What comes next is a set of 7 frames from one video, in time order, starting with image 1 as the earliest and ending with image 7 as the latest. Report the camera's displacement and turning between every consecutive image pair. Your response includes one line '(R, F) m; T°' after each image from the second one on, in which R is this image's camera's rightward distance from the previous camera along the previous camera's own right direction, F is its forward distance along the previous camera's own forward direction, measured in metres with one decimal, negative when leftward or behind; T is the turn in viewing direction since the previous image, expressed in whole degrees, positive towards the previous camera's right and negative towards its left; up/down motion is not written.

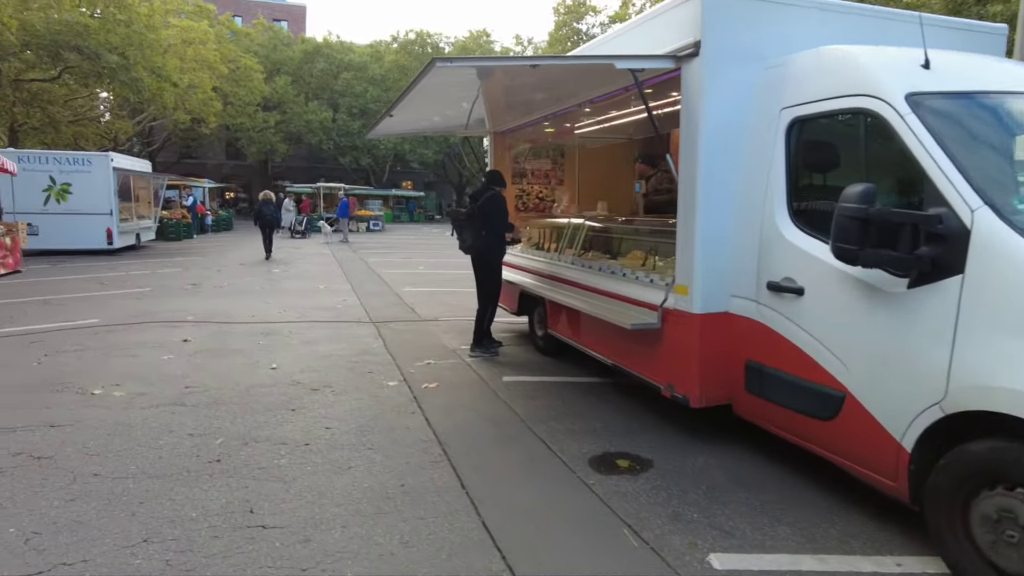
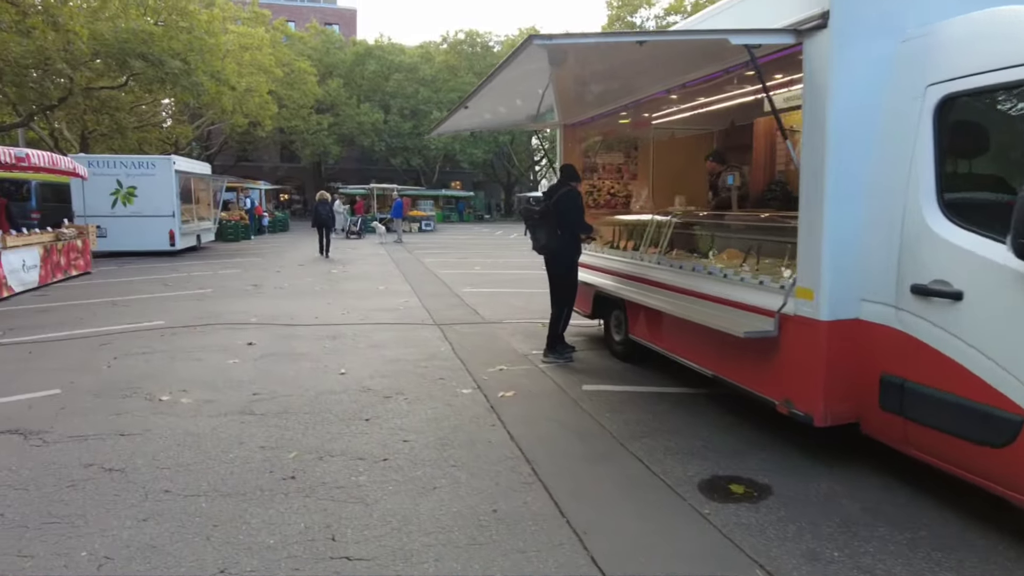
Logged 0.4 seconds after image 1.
(-0.3, +0.4) m; -4°
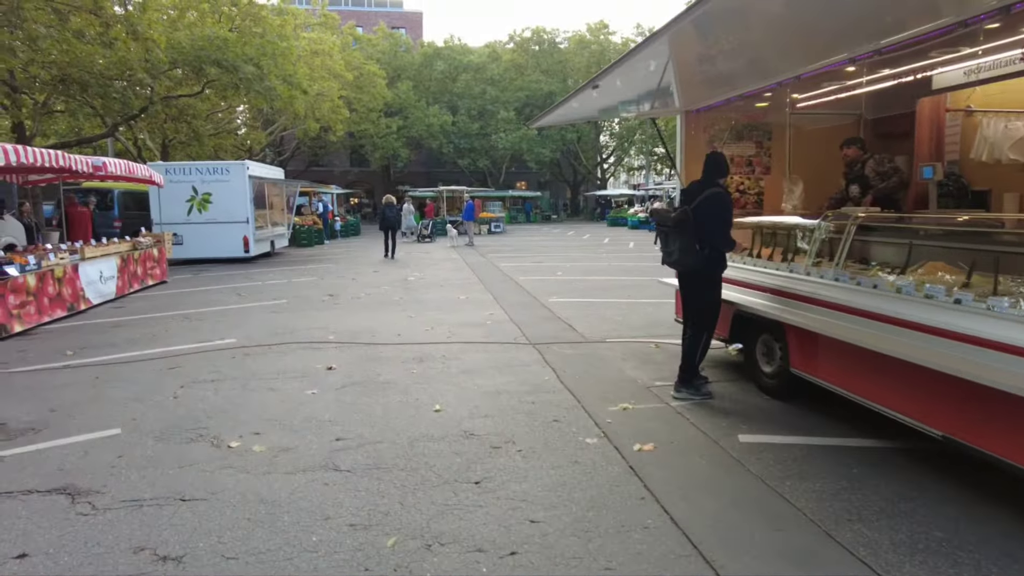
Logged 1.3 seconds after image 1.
(-0.5, +1.0) m; -6°
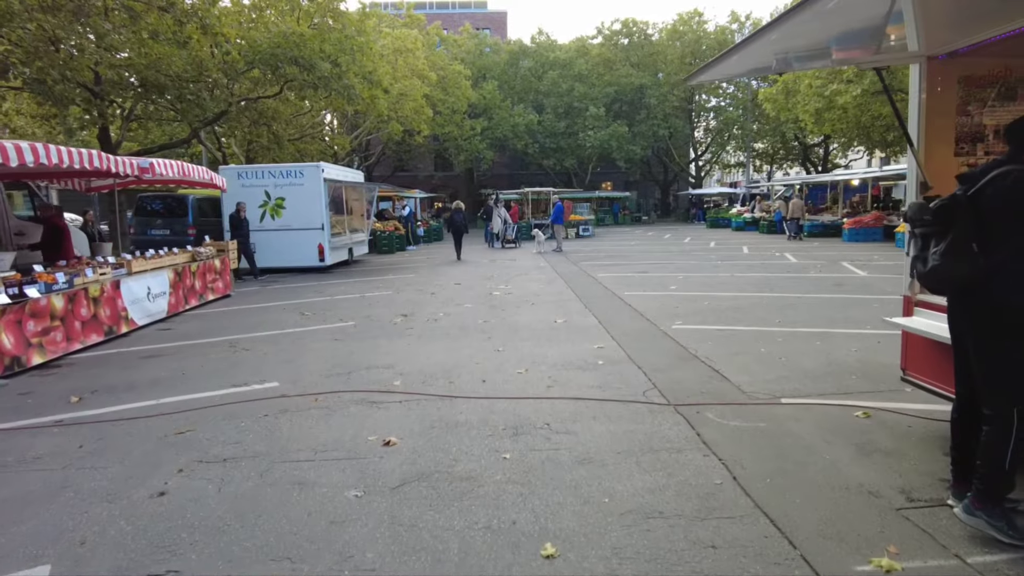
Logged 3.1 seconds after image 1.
(-0.4, +2.1) m; -7°
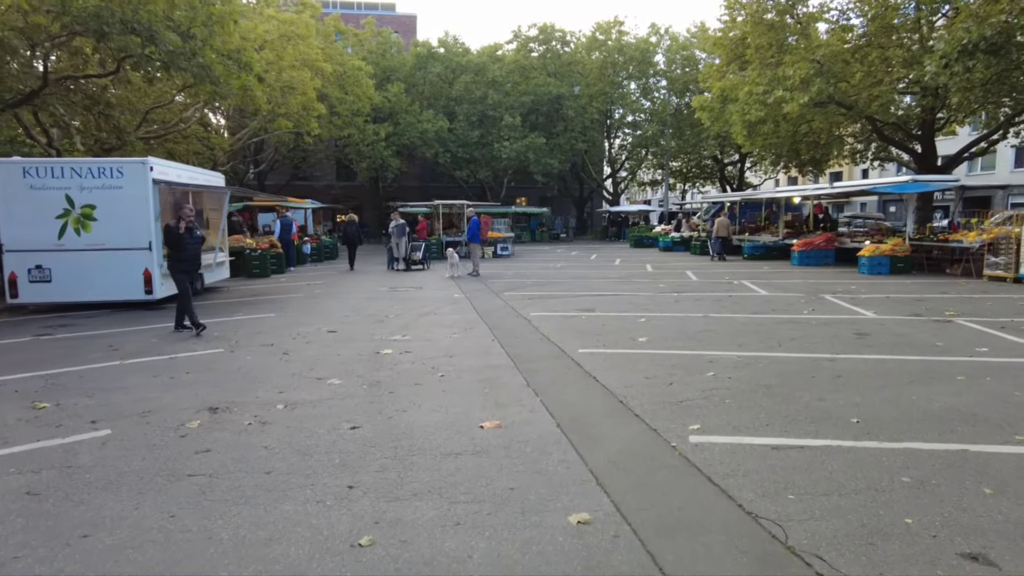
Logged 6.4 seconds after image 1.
(+0.2, +3.9) m; +8°
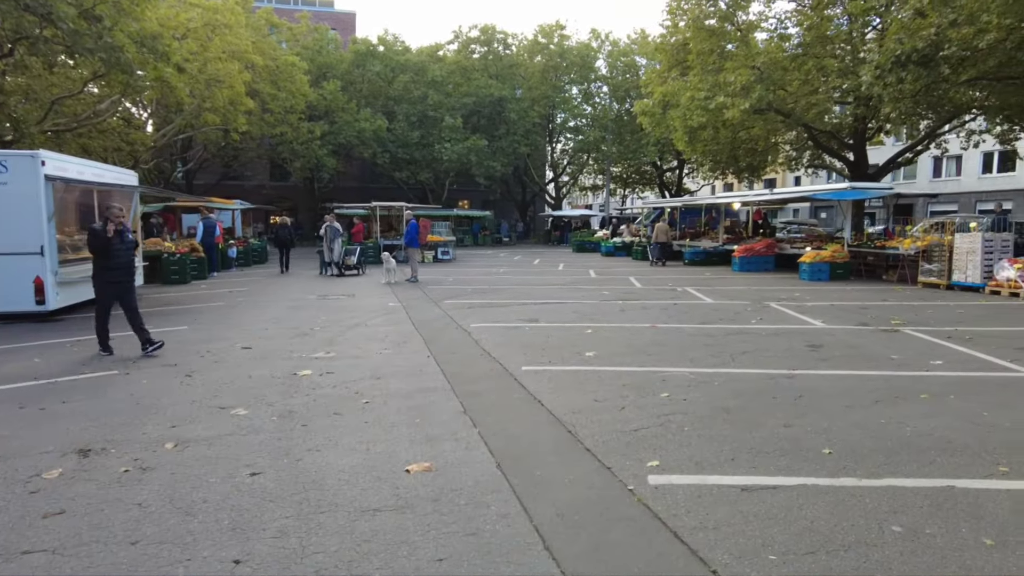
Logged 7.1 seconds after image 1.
(+0.1, +0.7) m; +5°
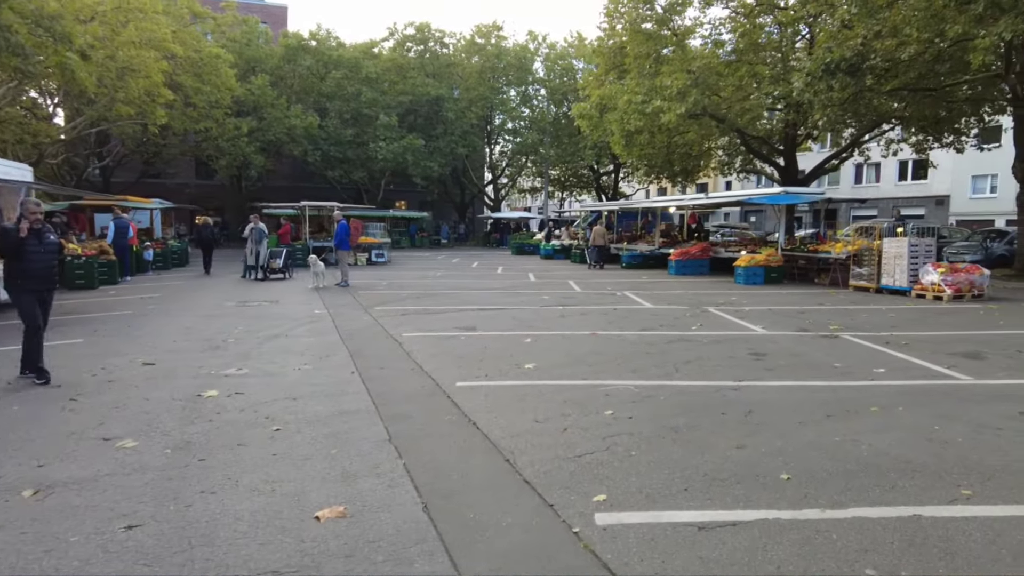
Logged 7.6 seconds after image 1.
(+0.1, +0.5) m; +5°
